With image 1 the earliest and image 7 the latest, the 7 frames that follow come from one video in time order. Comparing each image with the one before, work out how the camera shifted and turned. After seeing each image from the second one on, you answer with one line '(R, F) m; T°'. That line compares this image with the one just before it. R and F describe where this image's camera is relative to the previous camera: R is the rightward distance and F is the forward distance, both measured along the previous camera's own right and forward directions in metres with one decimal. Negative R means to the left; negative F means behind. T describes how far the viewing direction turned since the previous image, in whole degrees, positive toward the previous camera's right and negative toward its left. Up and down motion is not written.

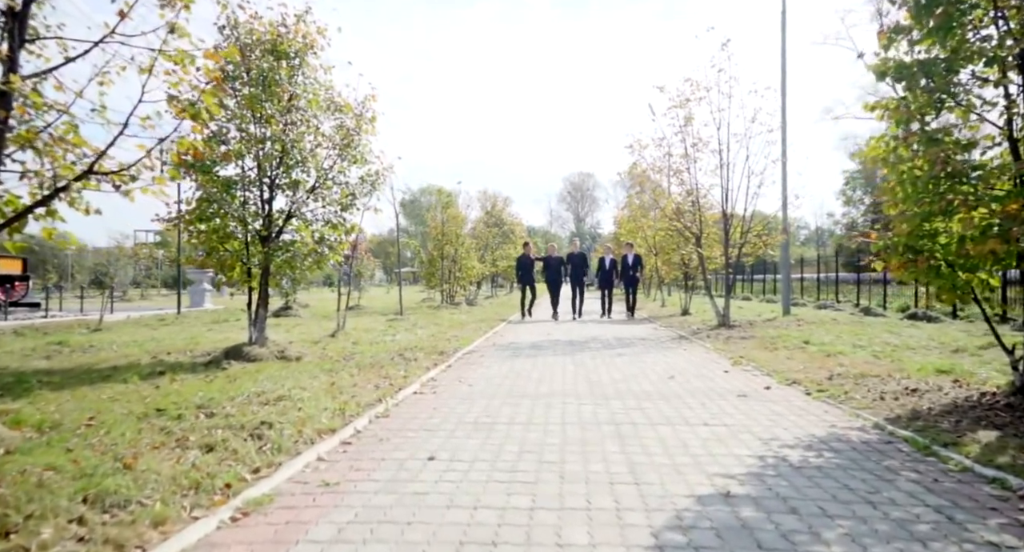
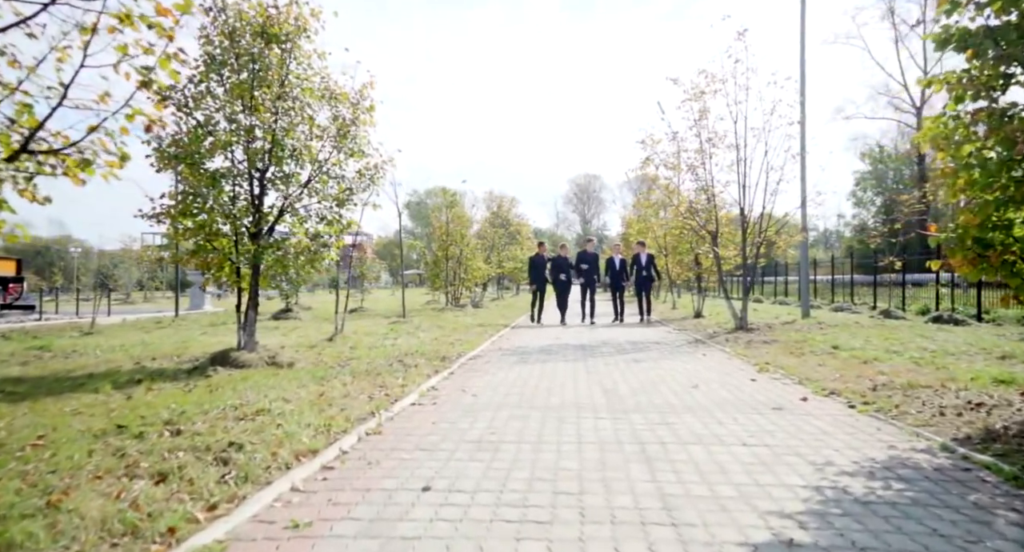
(0.0, +0.7) m; -1°
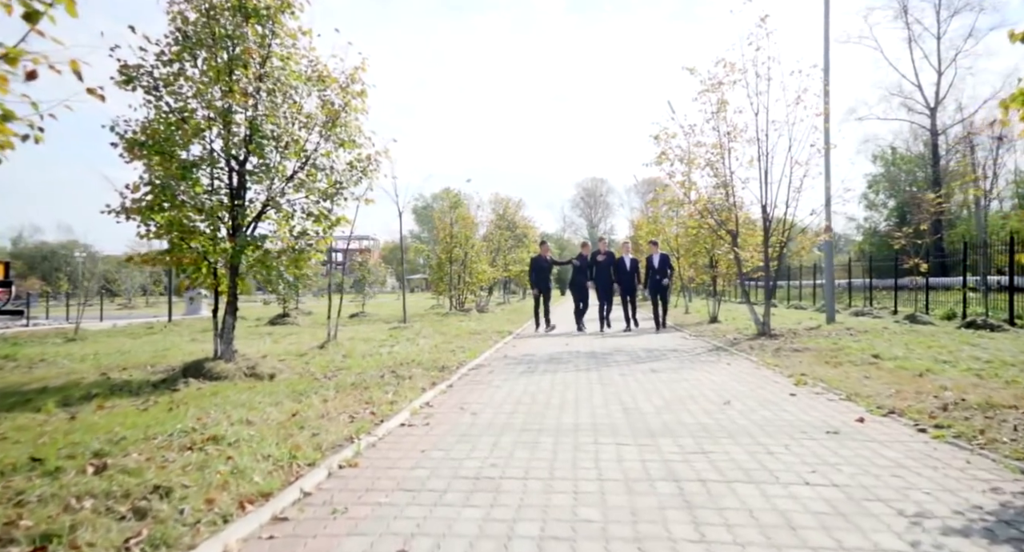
(0.0, +0.9) m; -1°
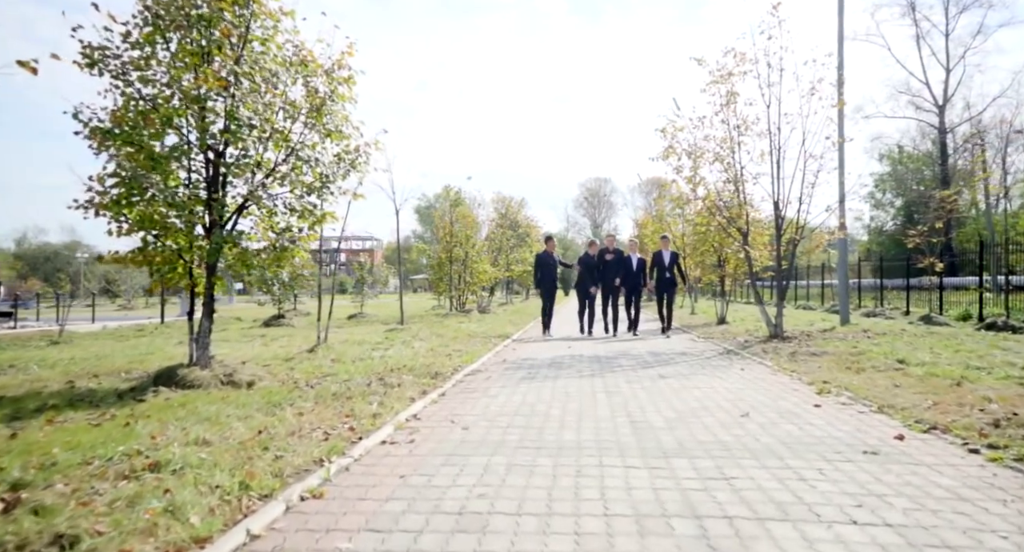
(+0.1, +0.6) m; 0°
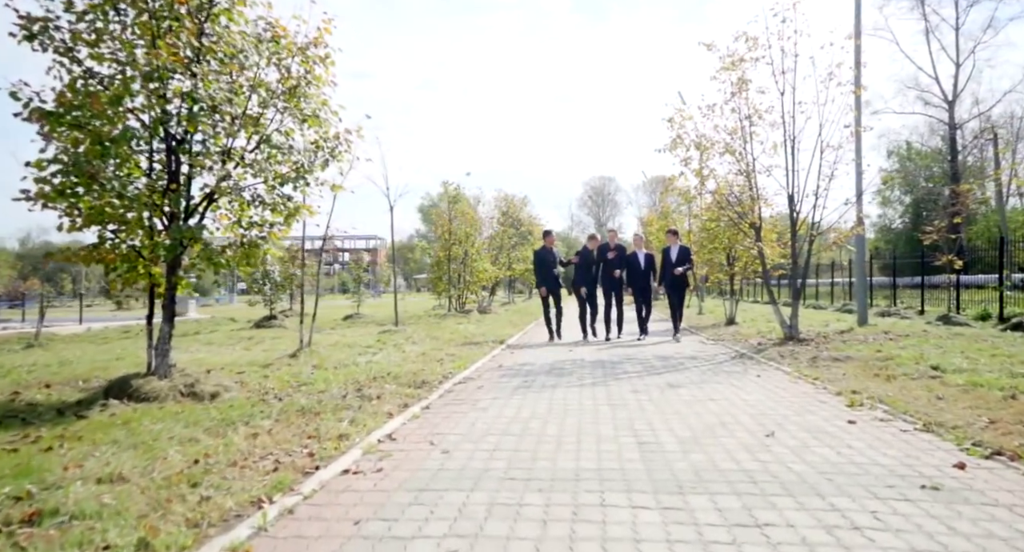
(+0.1, +0.8) m; 0°
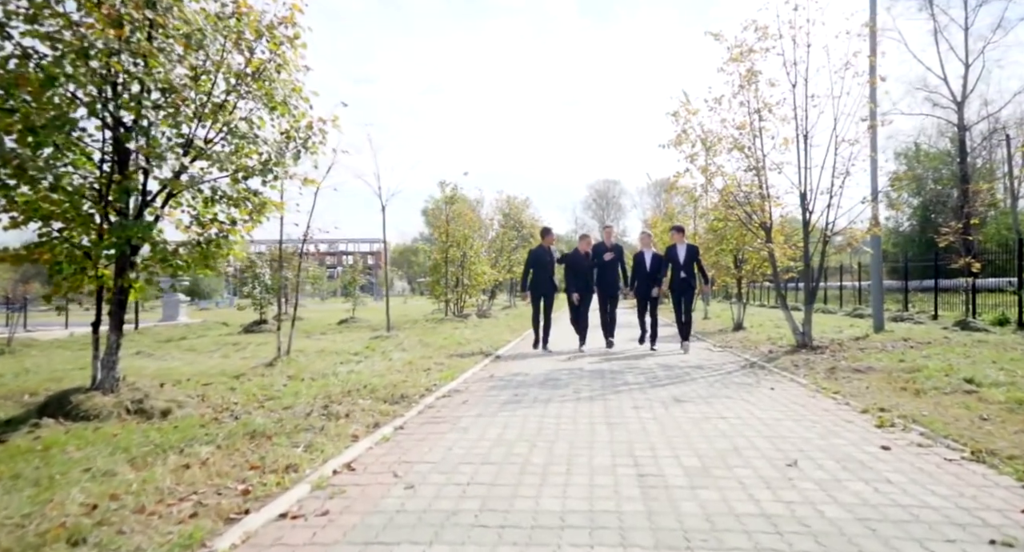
(+0.2, +0.7) m; 0°
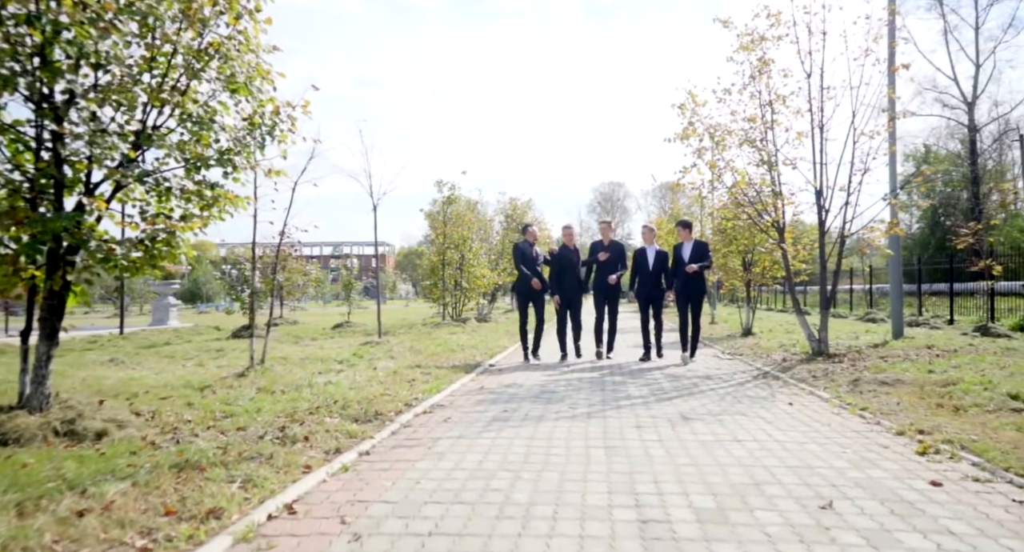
(+0.2, +0.8) m; 0°
